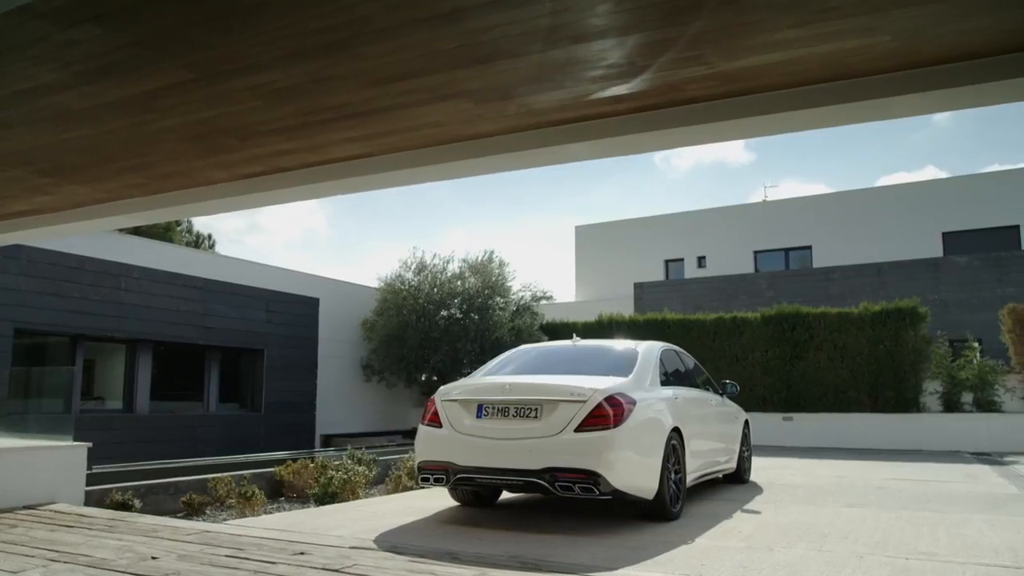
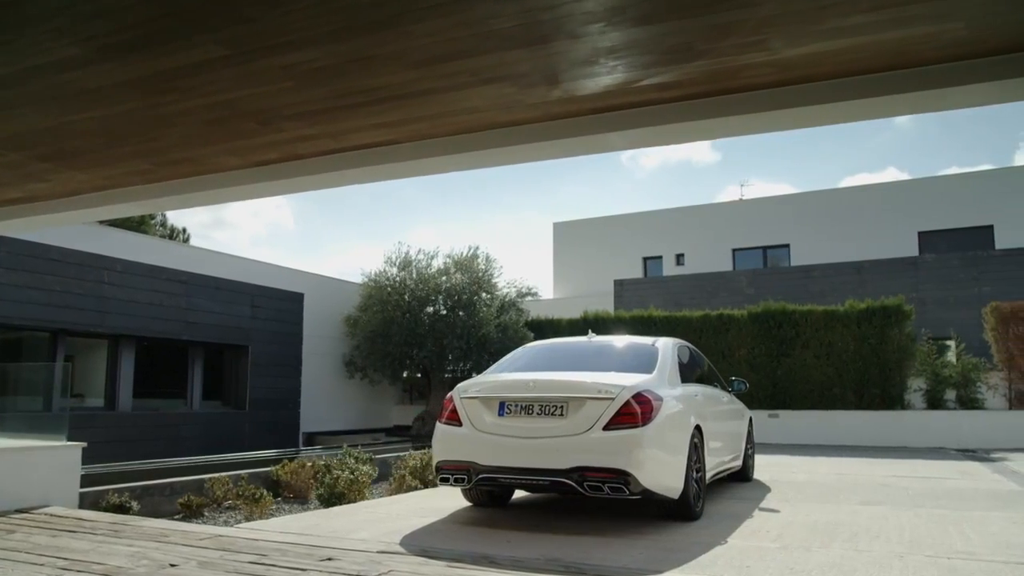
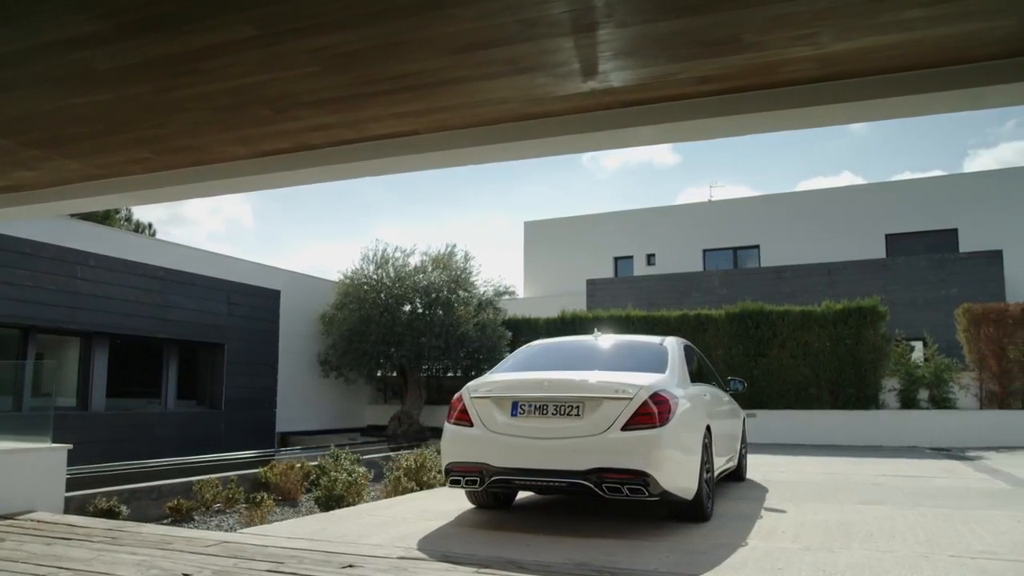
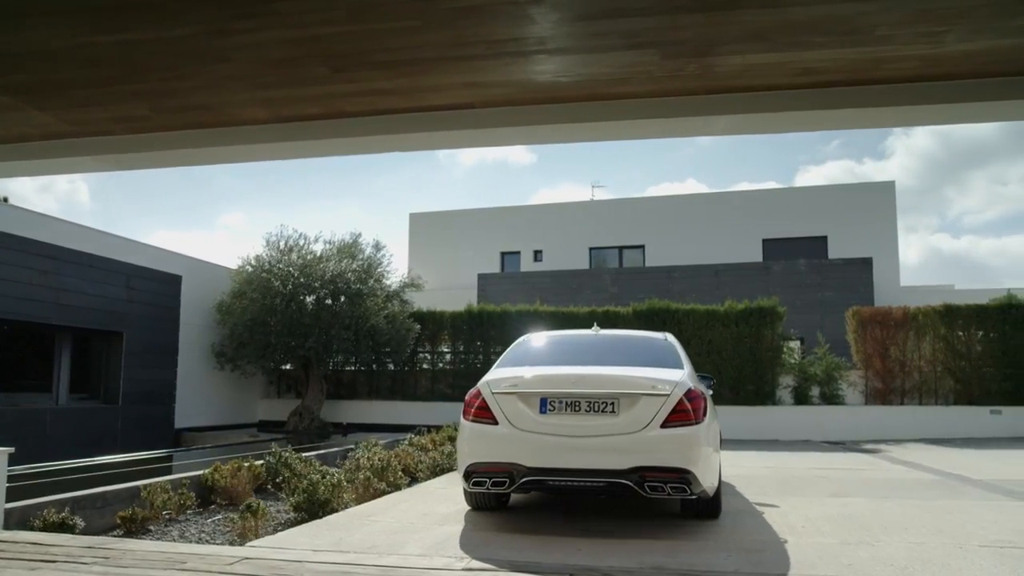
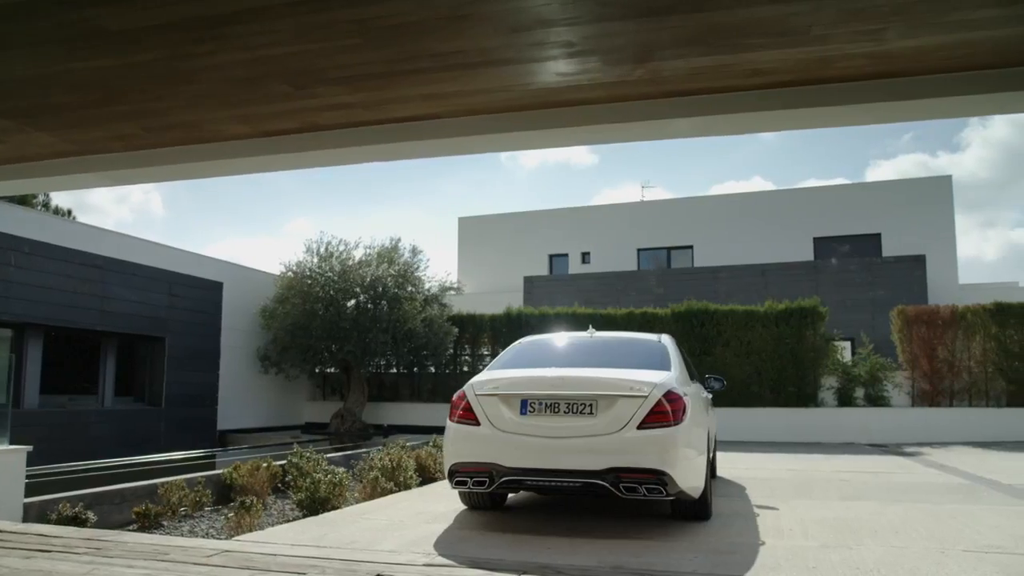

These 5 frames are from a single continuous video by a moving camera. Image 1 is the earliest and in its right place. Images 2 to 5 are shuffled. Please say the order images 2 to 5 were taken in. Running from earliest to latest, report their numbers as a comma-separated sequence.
2, 3, 5, 4
